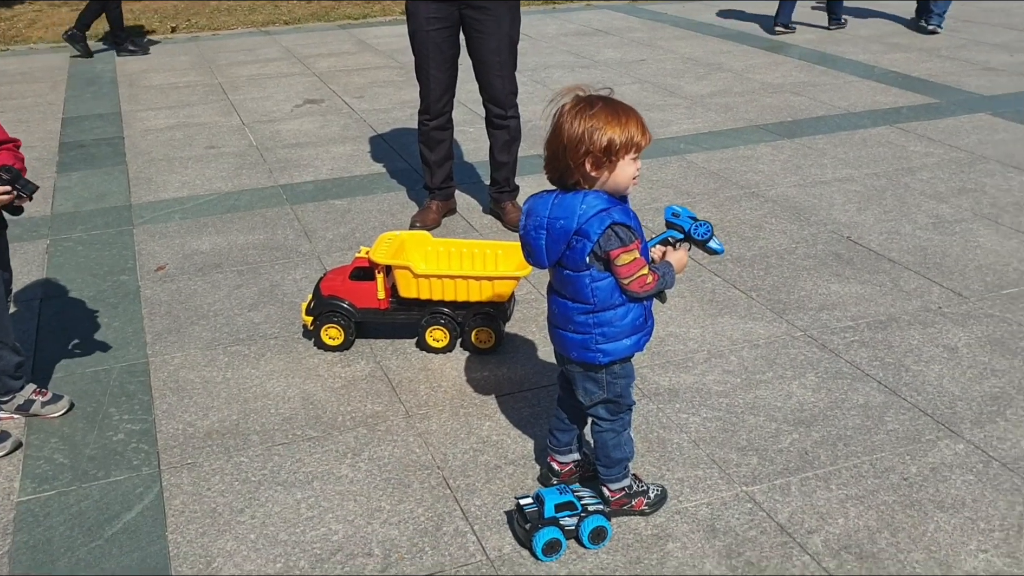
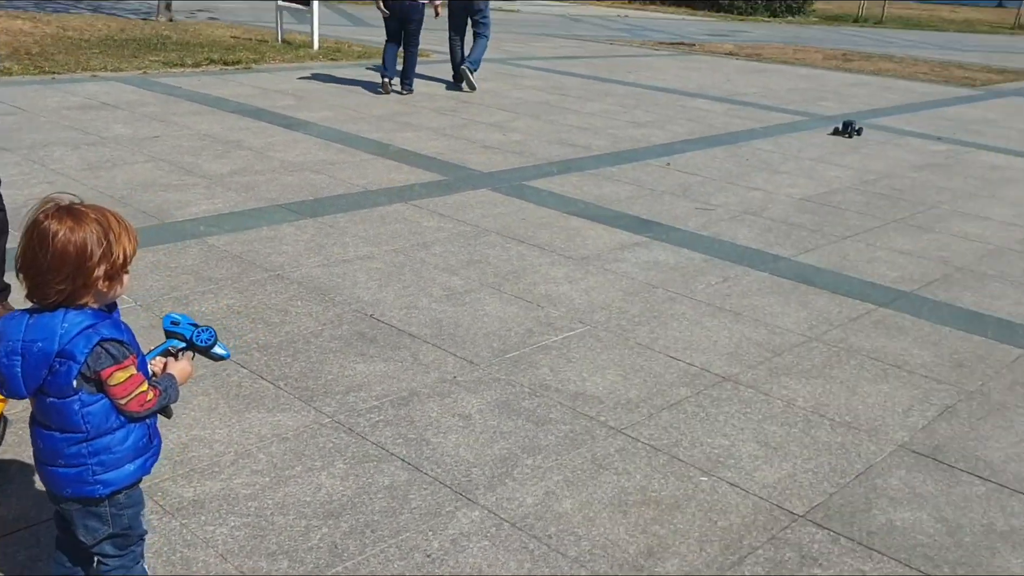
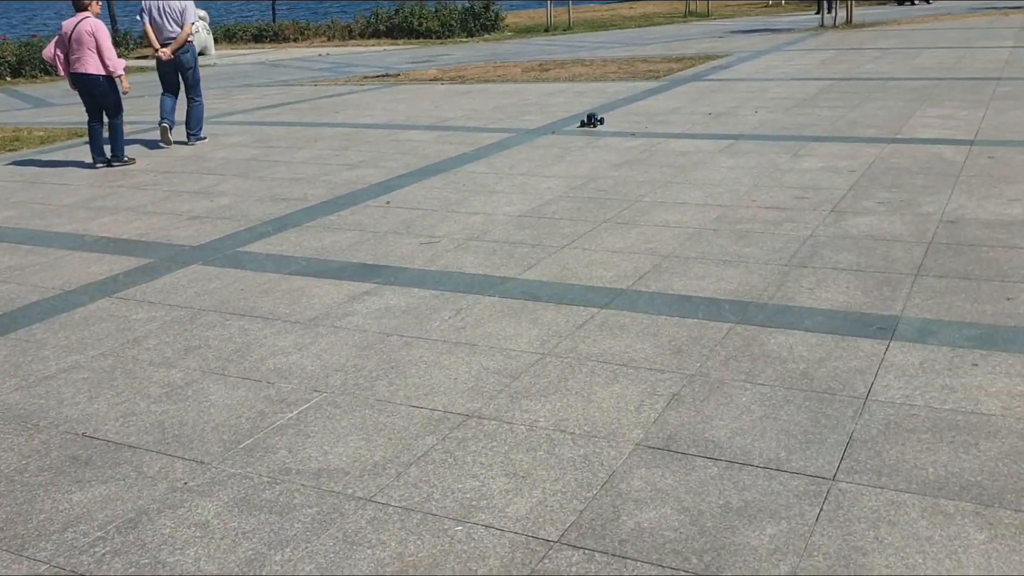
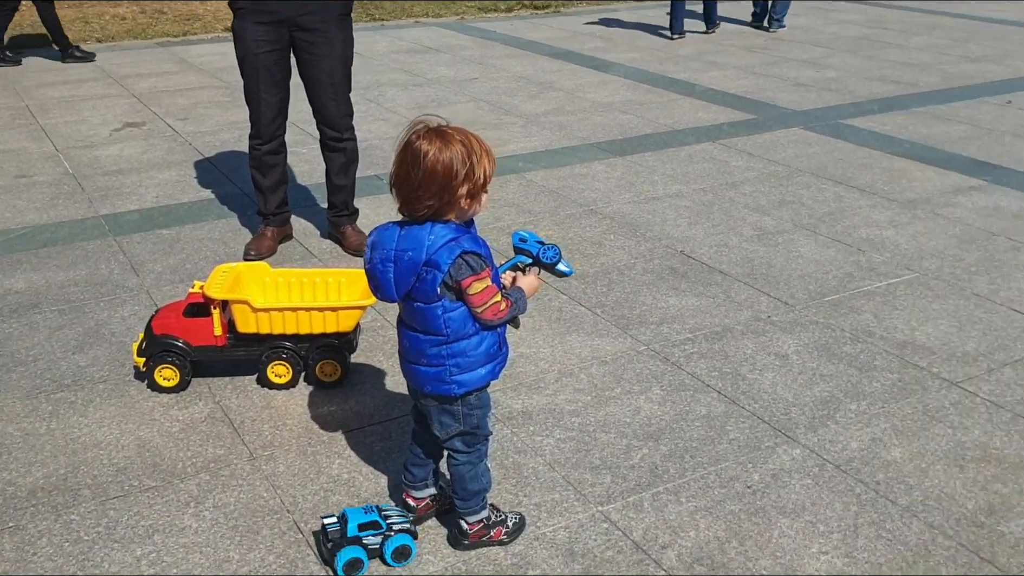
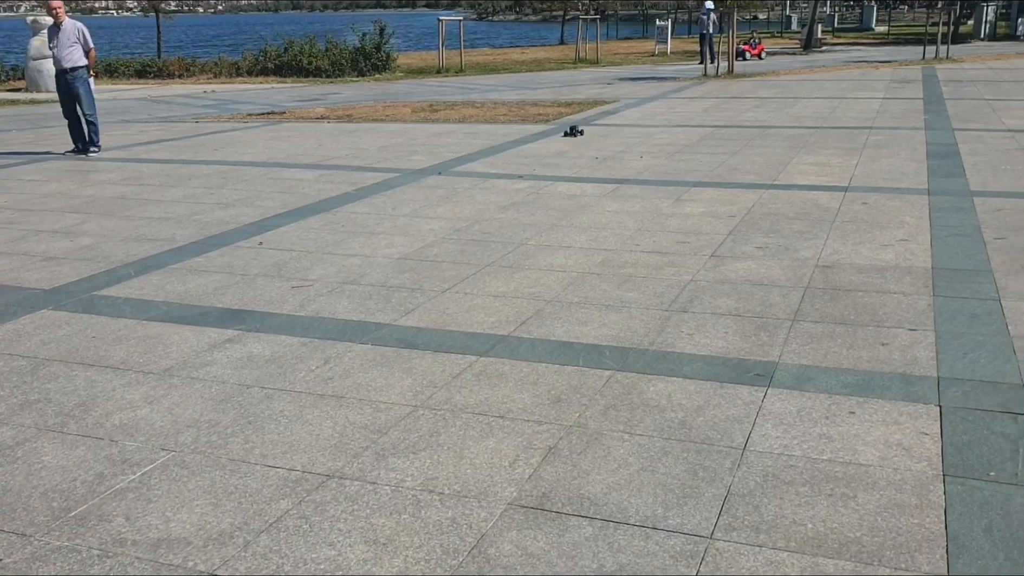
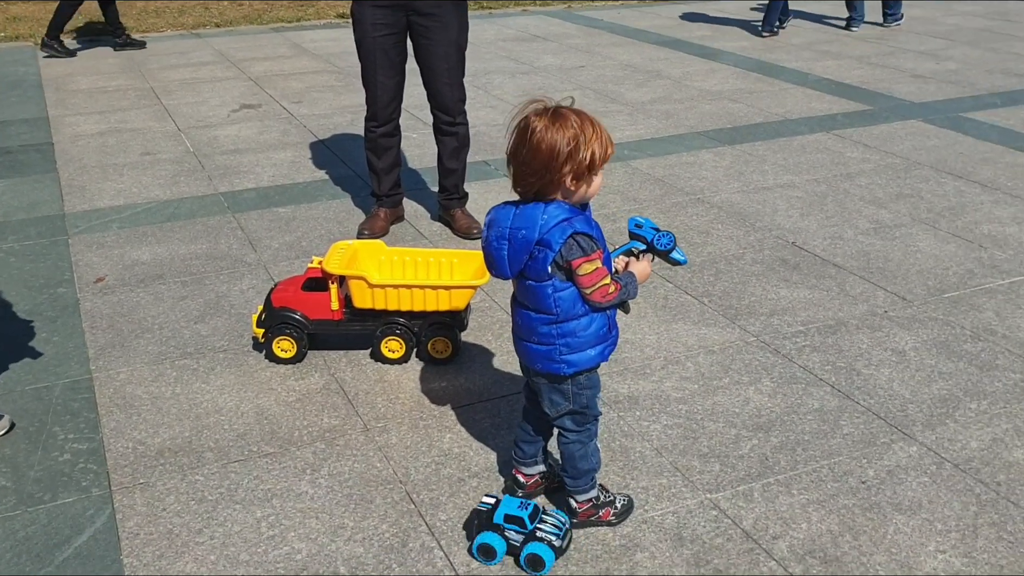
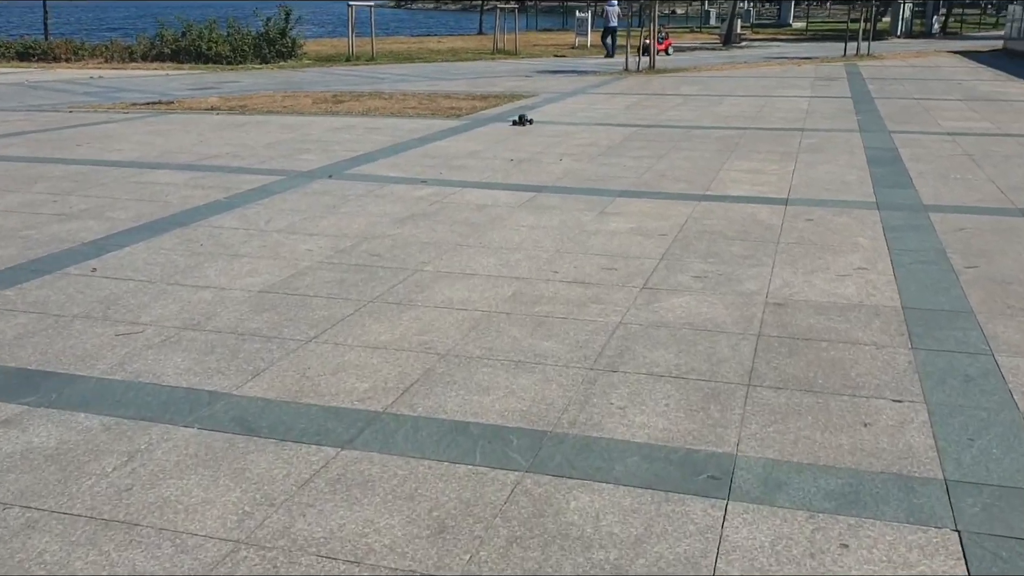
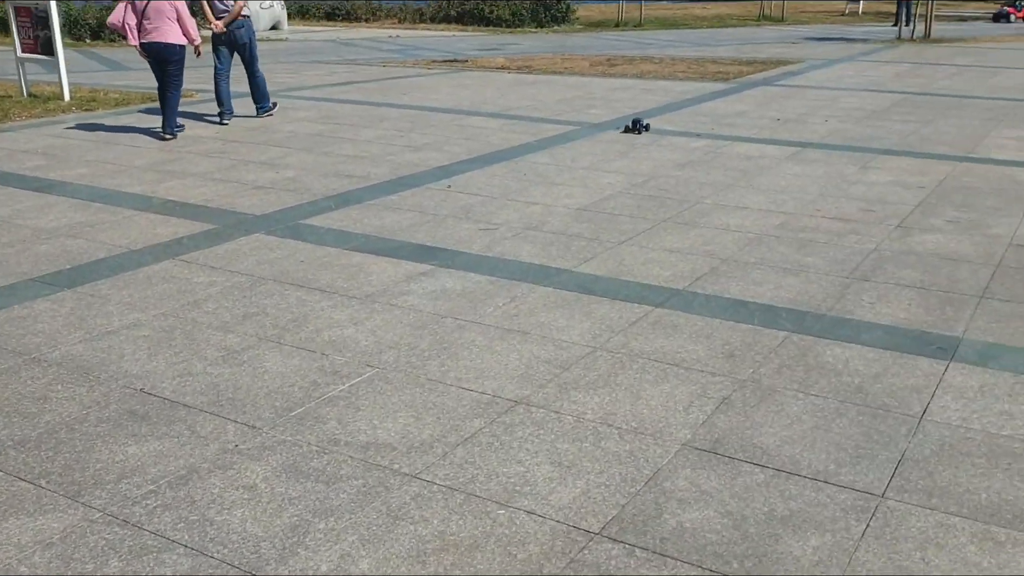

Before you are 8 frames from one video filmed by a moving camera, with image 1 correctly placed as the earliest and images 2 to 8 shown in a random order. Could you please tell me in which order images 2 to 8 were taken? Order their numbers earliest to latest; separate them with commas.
6, 4, 2, 8, 3, 5, 7
